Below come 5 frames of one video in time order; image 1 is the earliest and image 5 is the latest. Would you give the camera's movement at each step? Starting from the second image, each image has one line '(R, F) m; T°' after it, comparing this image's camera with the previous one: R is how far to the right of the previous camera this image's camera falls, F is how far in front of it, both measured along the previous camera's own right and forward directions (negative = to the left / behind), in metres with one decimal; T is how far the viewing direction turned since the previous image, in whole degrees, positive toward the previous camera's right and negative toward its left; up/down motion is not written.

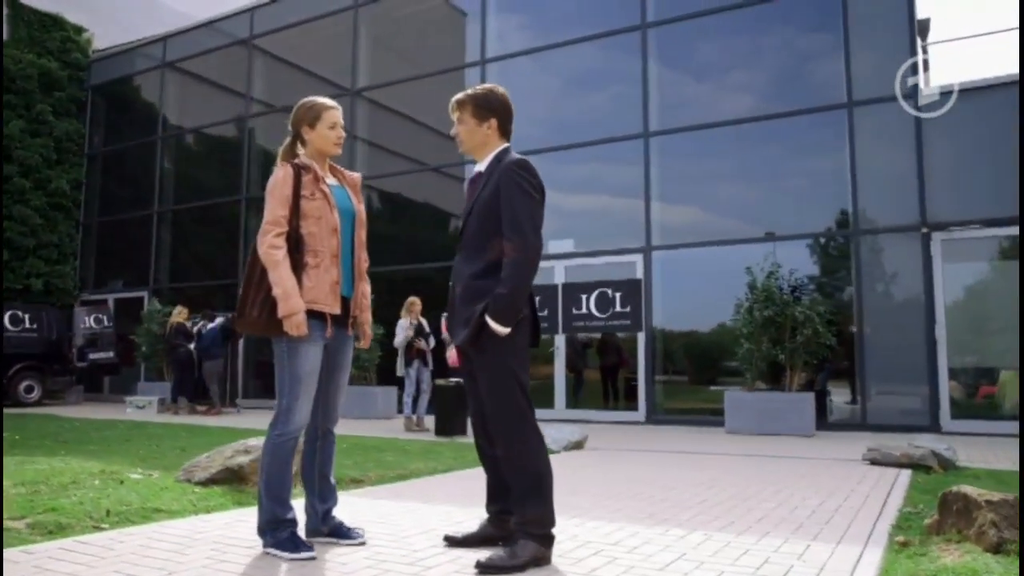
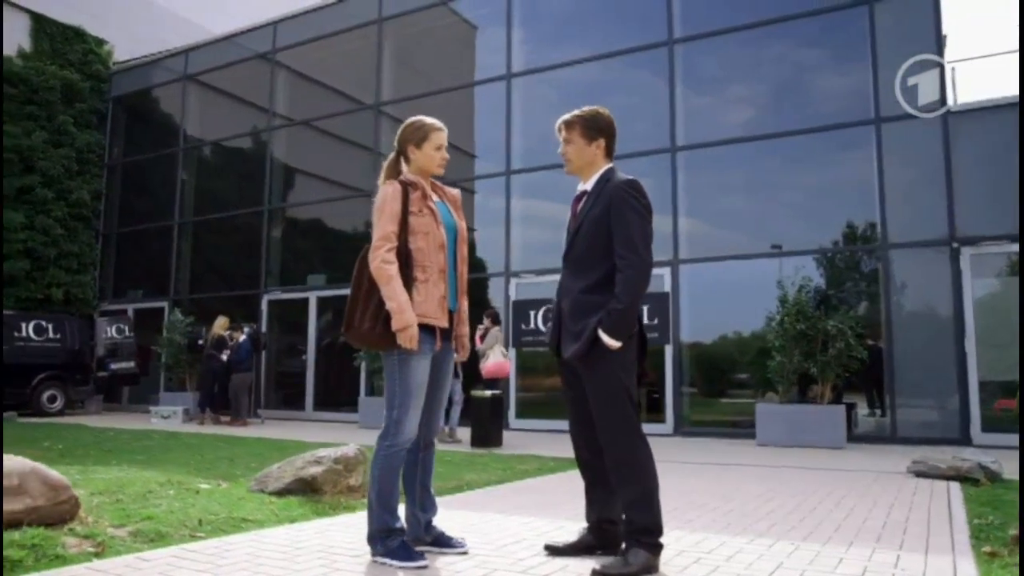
(-0.5, -0.1) m; 0°
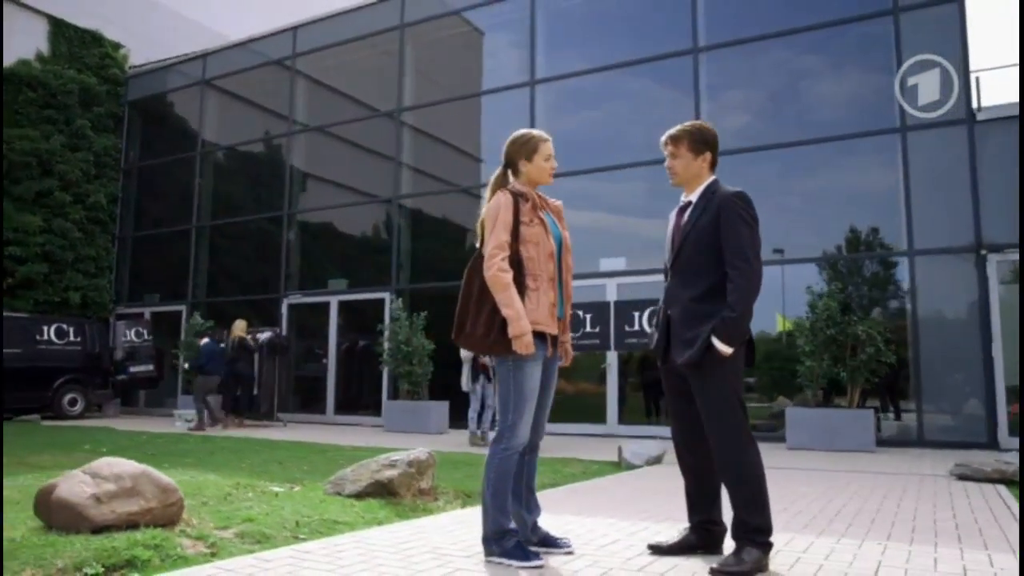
(-0.5, -0.1) m; +1°
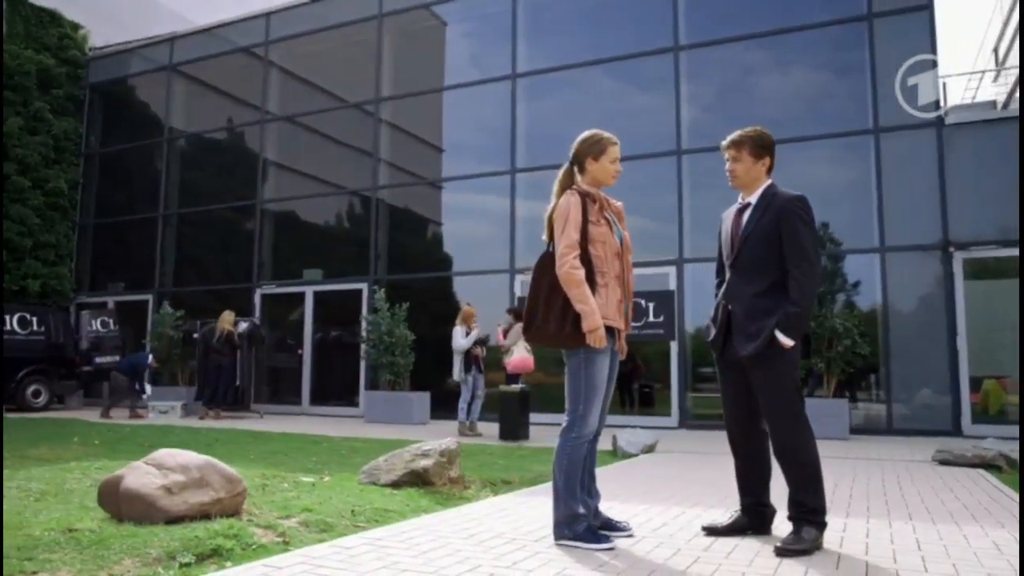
(-0.6, -0.1) m; +4°
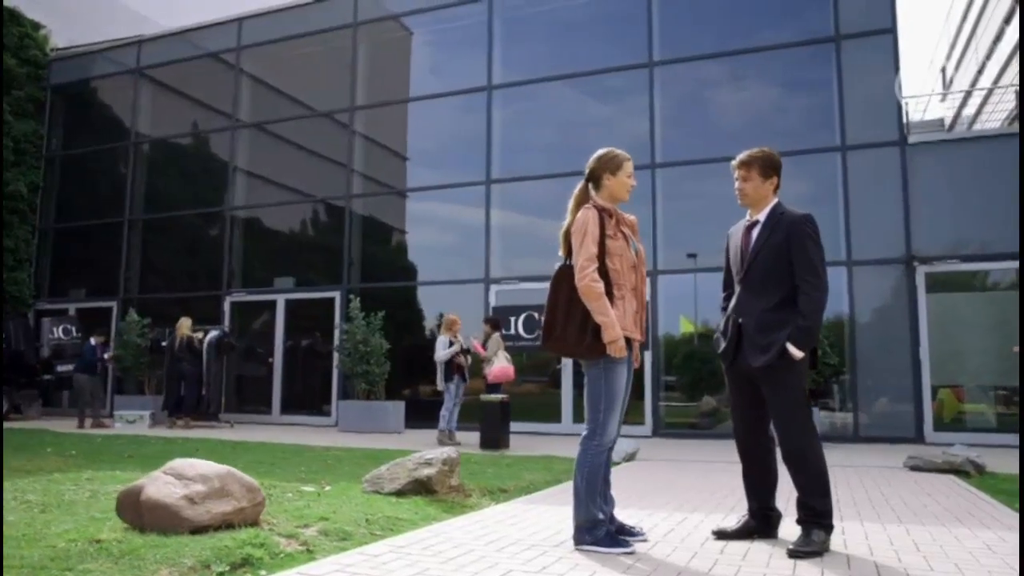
(-0.3, -0.1) m; +3°
